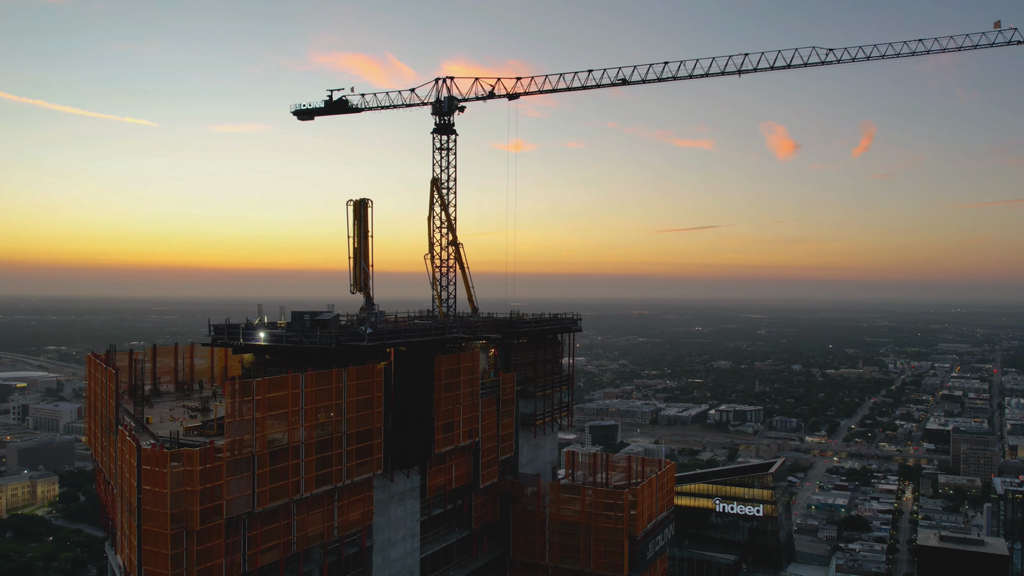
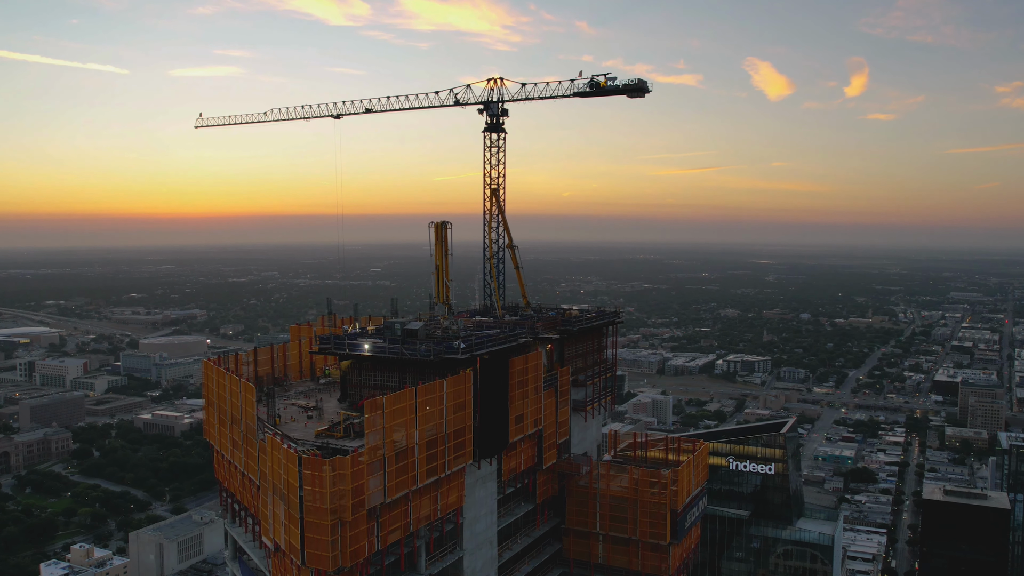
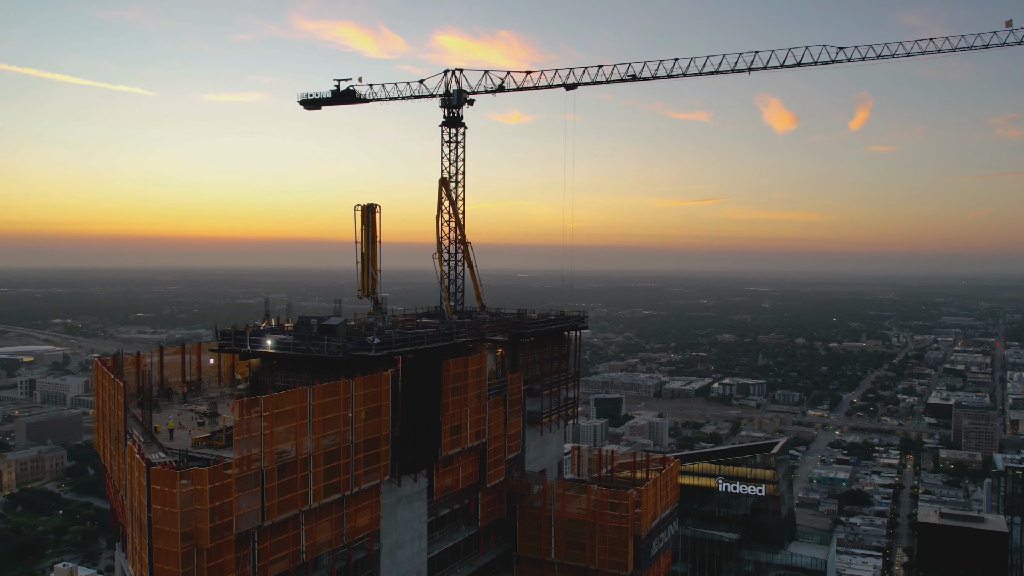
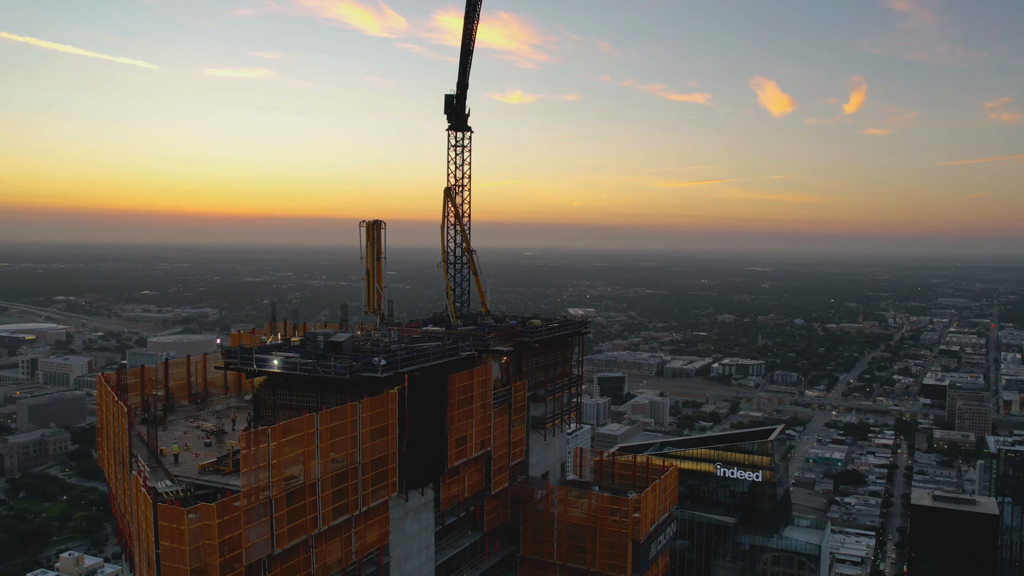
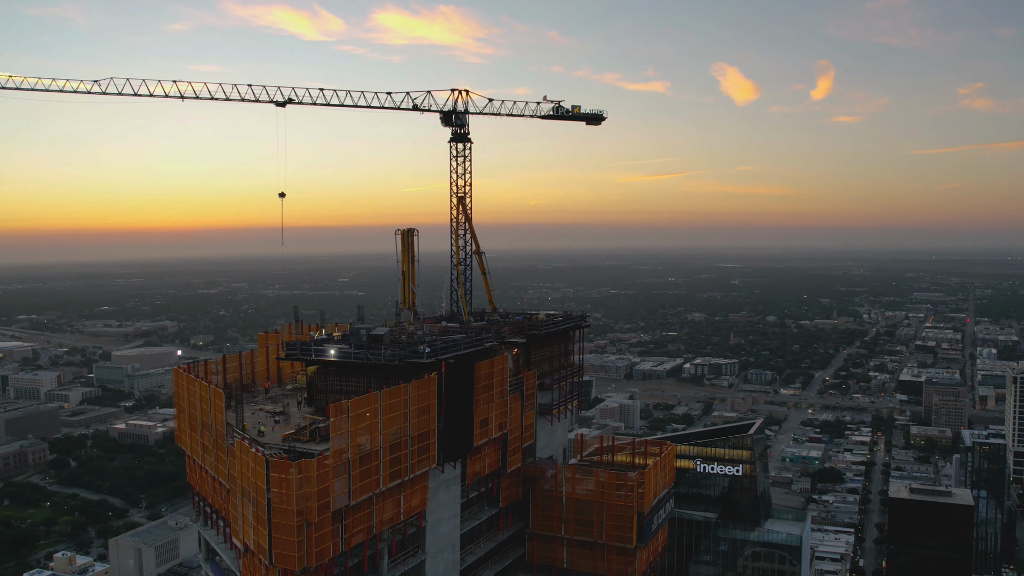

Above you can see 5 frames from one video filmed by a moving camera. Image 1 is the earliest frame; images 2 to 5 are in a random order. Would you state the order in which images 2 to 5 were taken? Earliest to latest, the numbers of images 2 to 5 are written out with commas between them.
3, 4, 5, 2
